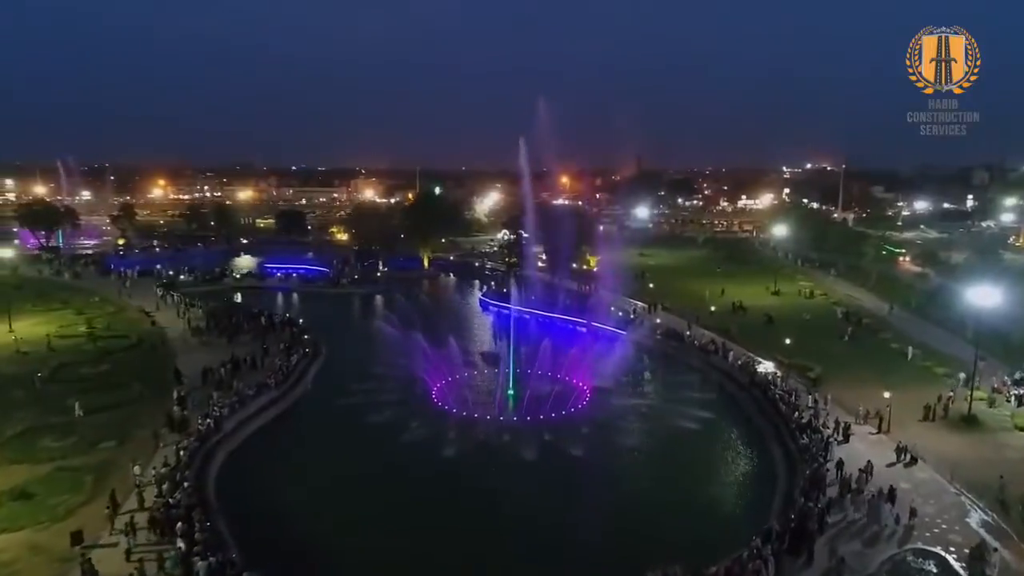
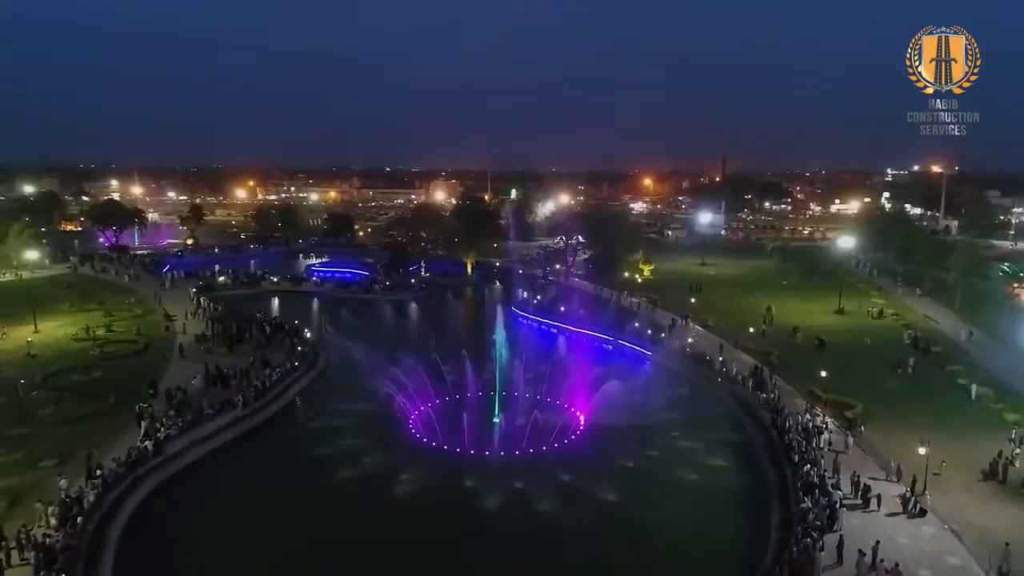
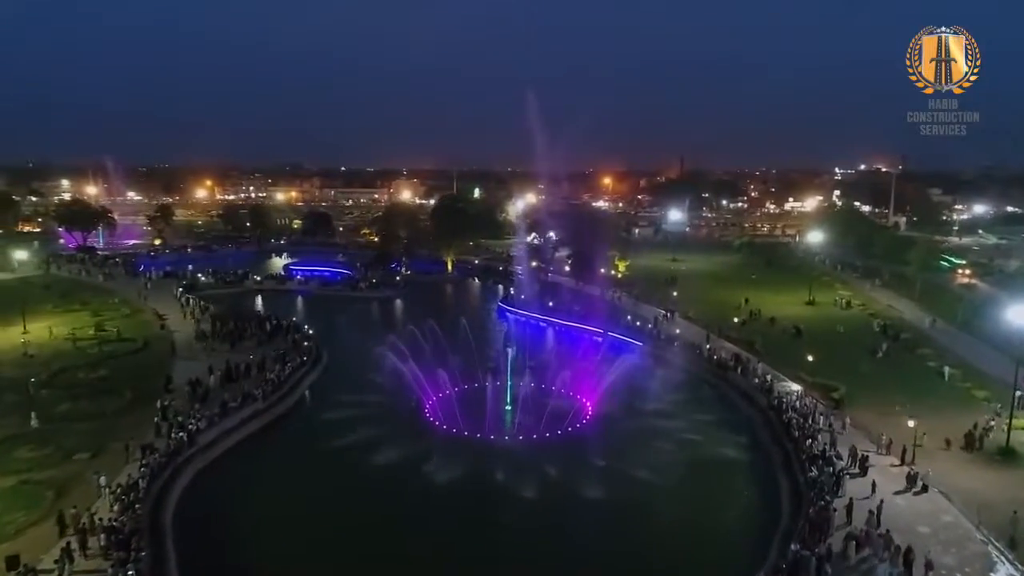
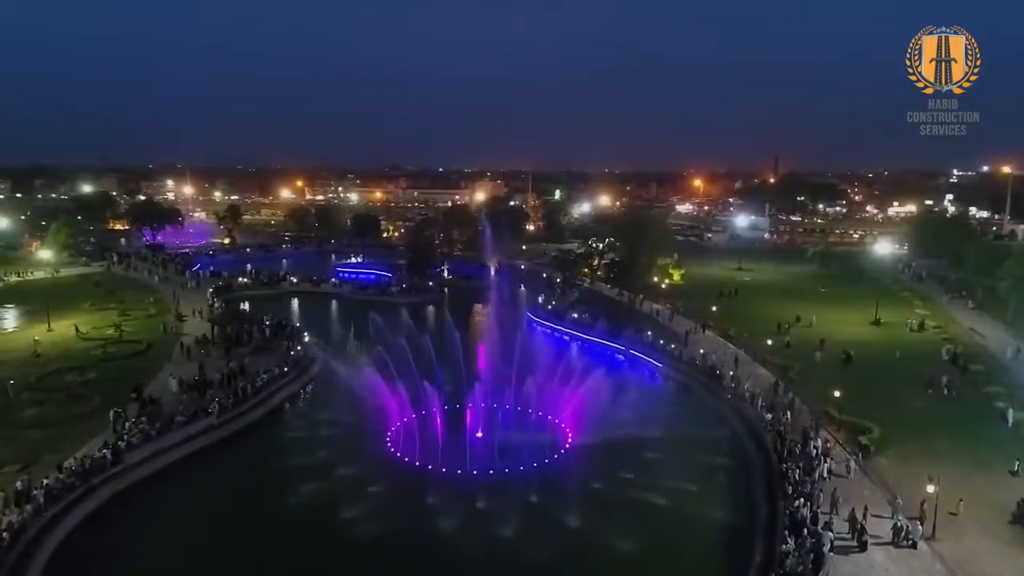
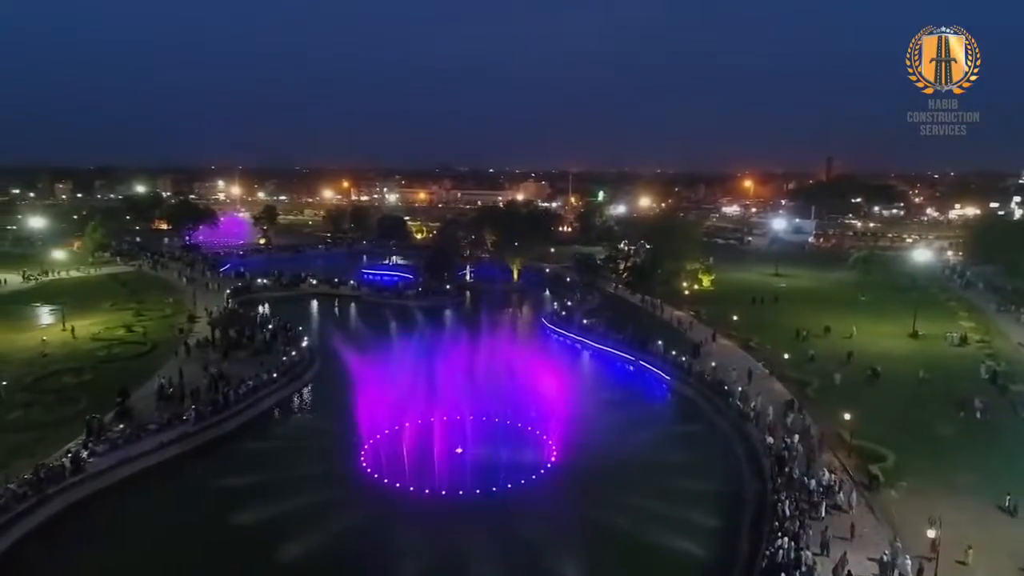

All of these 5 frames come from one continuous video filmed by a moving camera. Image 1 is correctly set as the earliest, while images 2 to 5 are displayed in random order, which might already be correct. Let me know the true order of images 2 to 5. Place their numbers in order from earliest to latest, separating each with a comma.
3, 2, 4, 5
